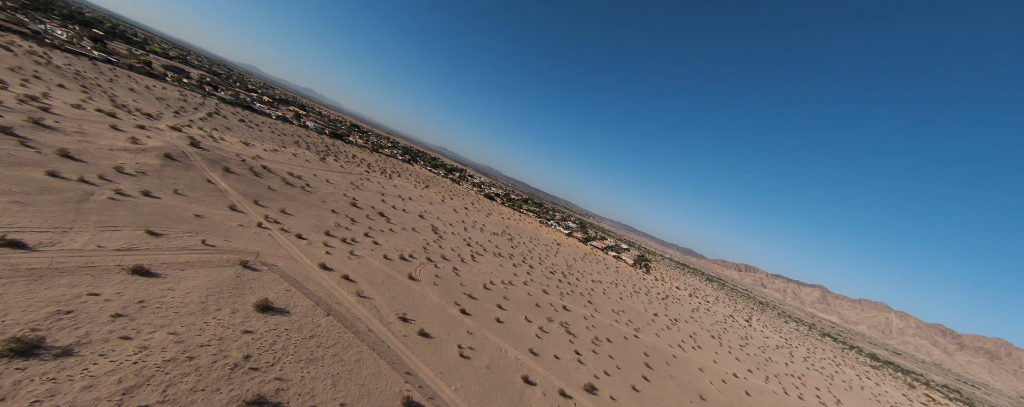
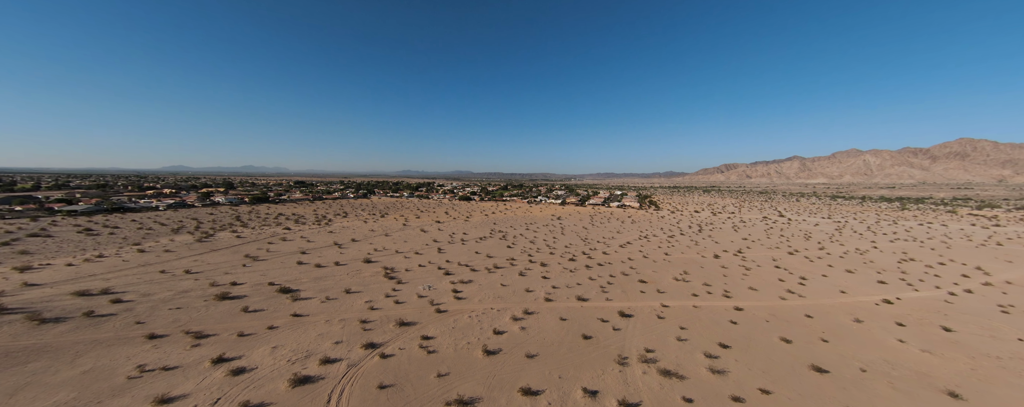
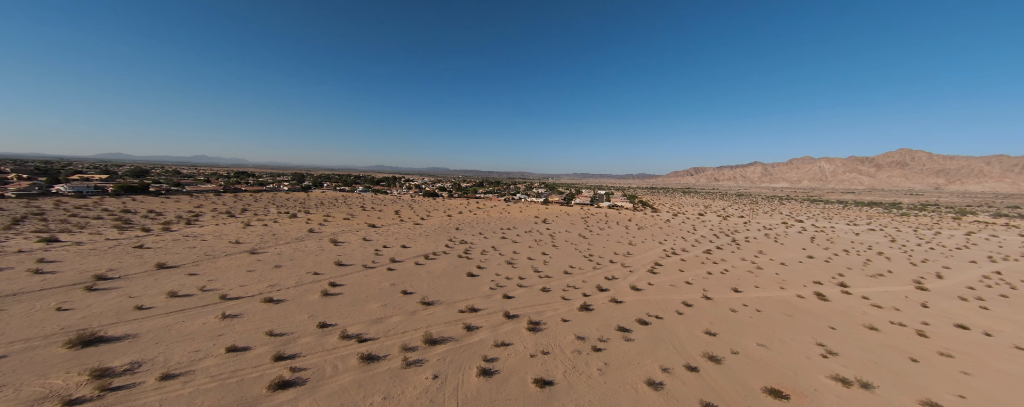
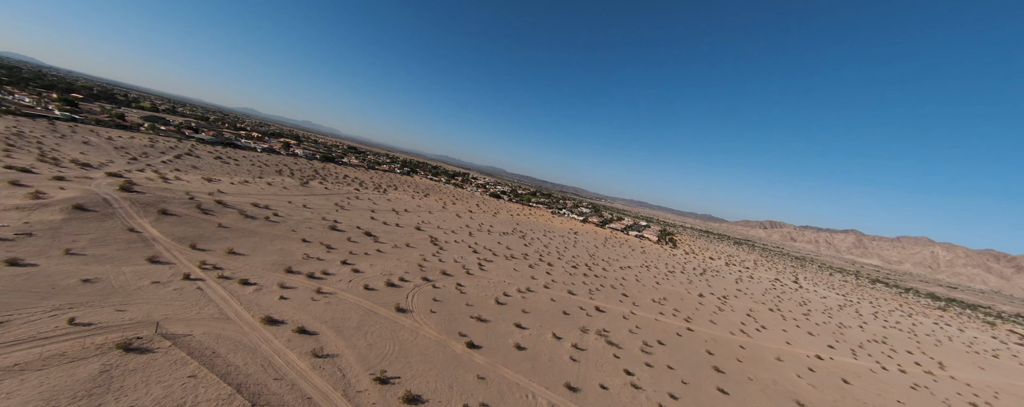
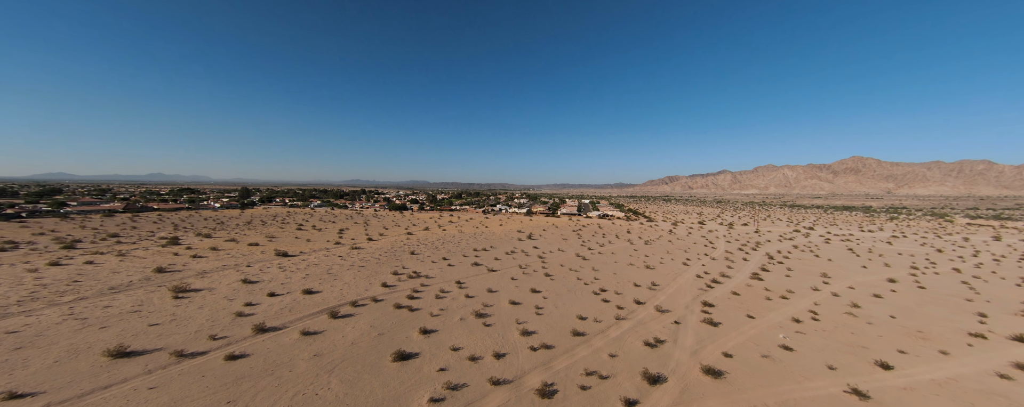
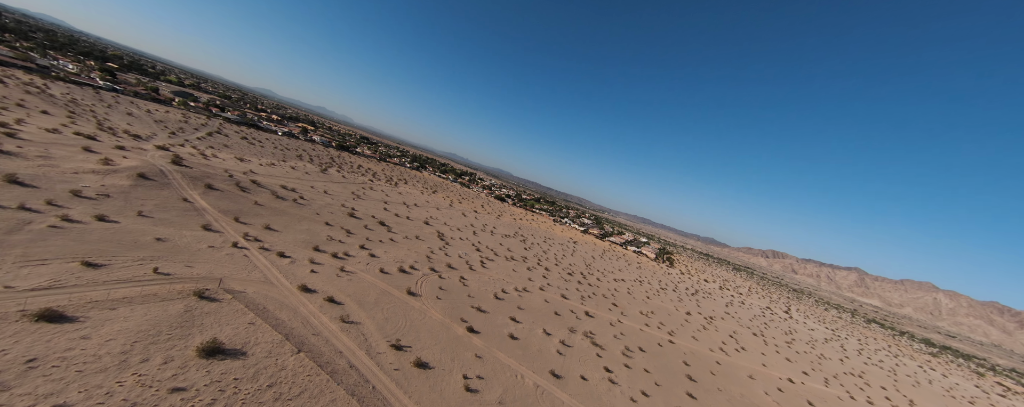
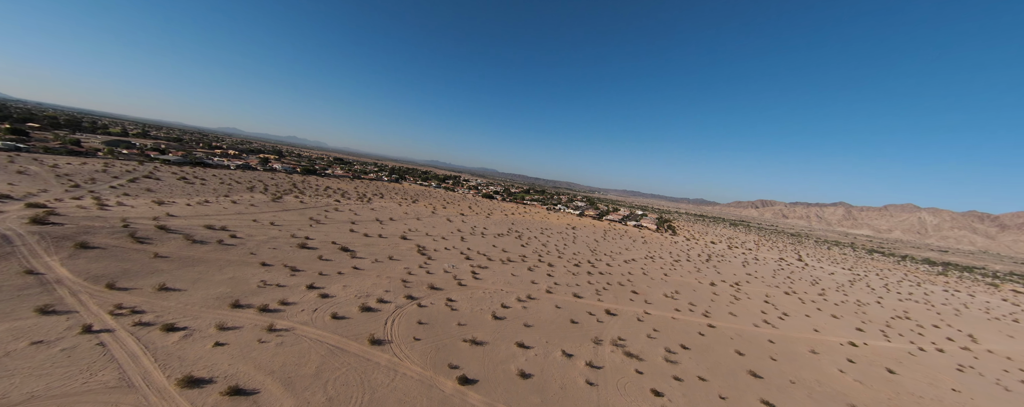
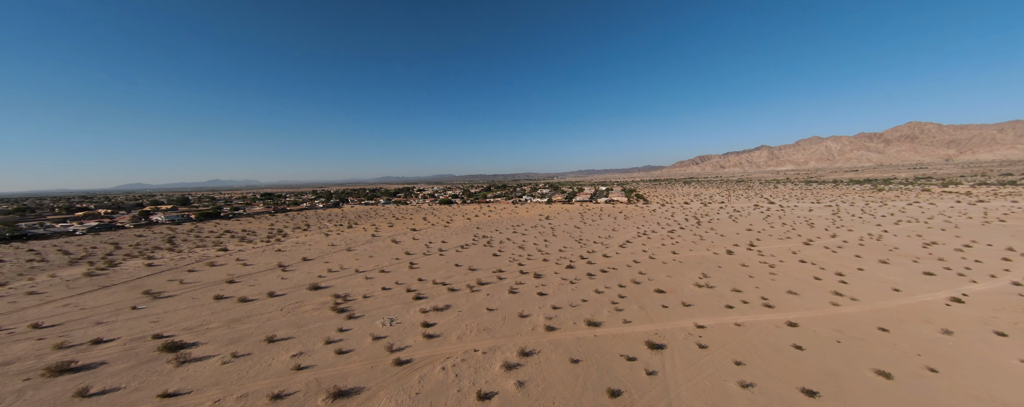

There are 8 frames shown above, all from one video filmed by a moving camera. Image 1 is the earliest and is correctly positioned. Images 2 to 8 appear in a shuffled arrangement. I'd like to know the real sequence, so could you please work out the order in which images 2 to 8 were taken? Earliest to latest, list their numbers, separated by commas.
6, 4, 7, 2, 8, 3, 5
